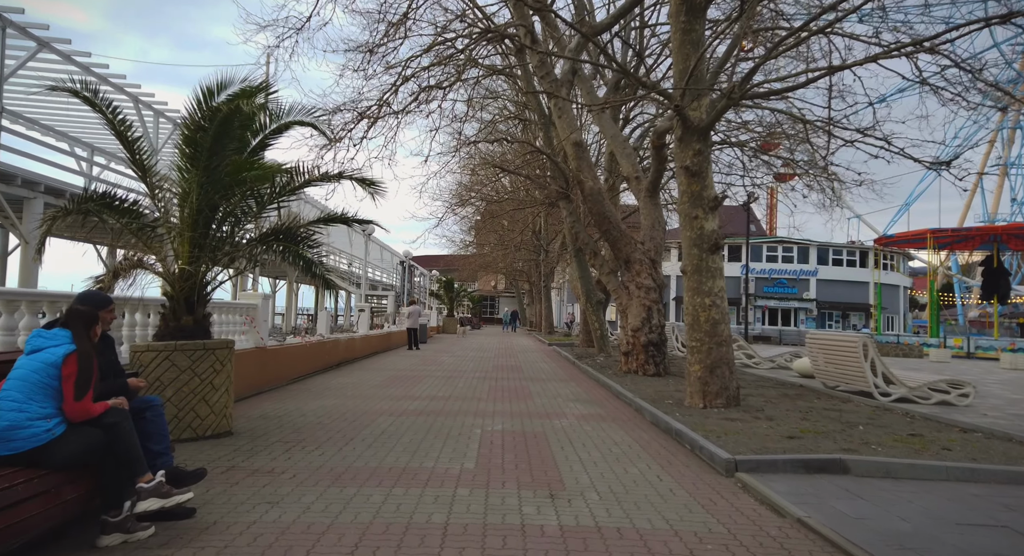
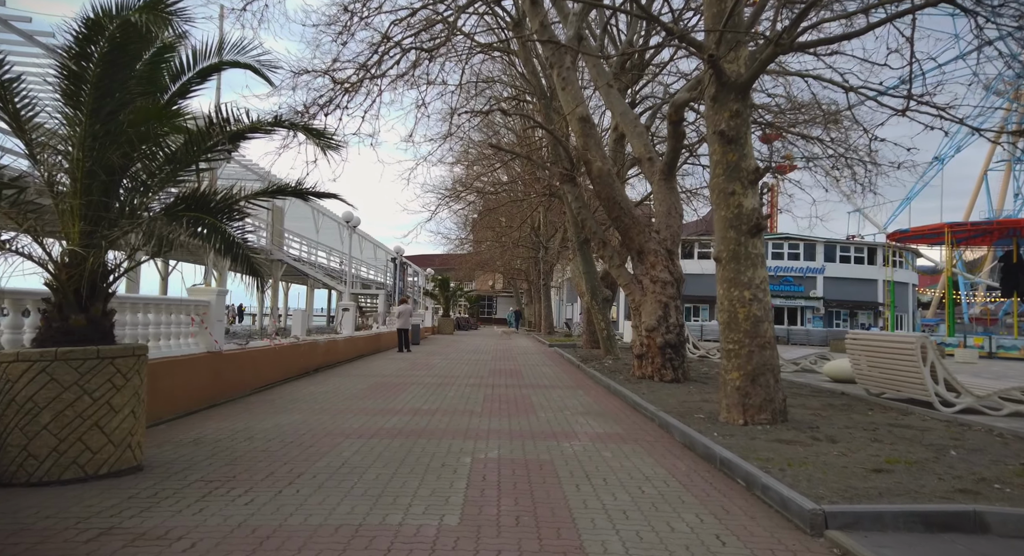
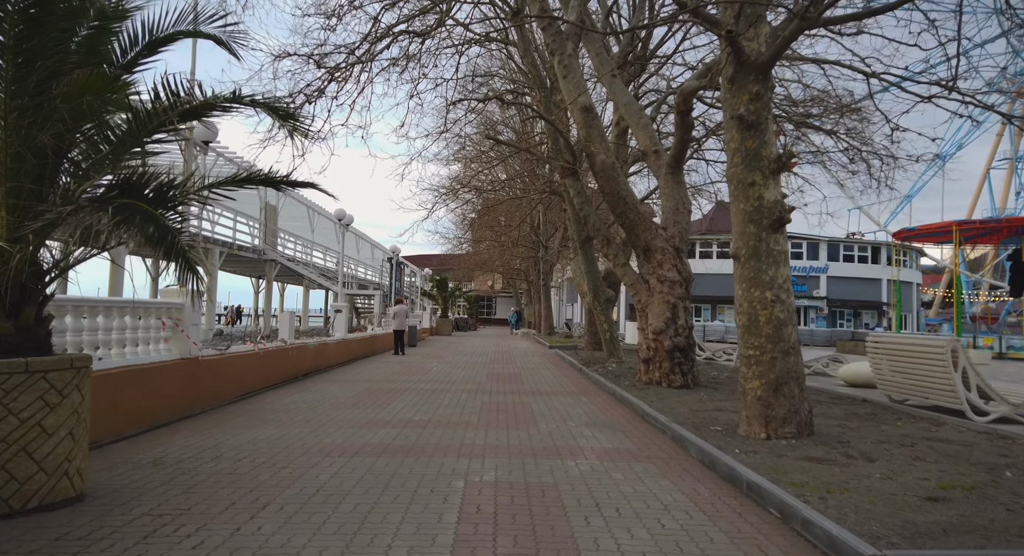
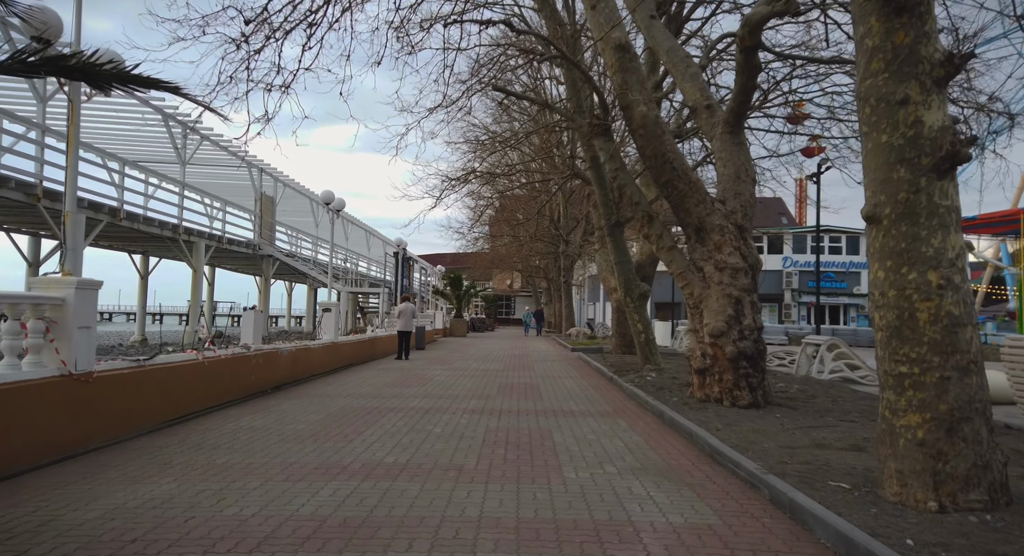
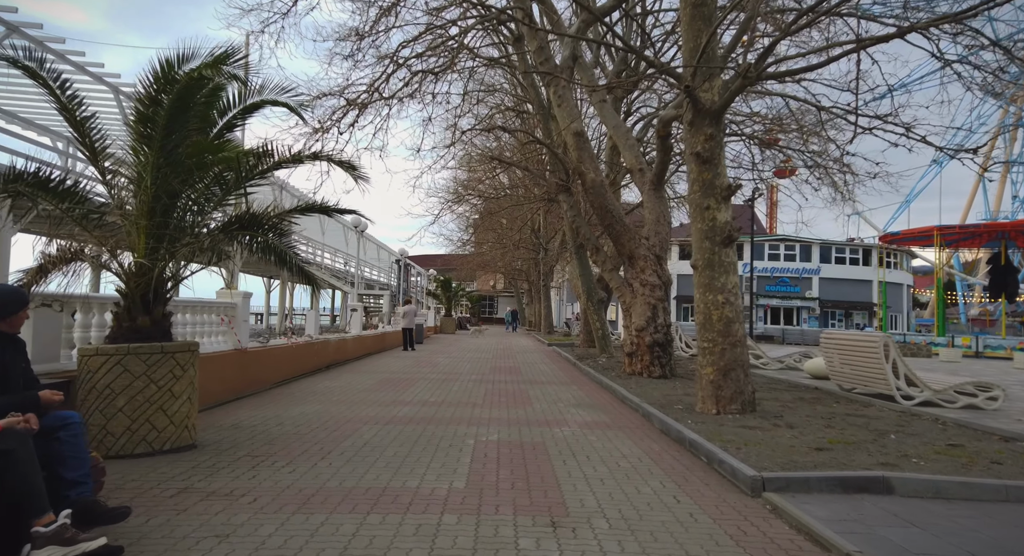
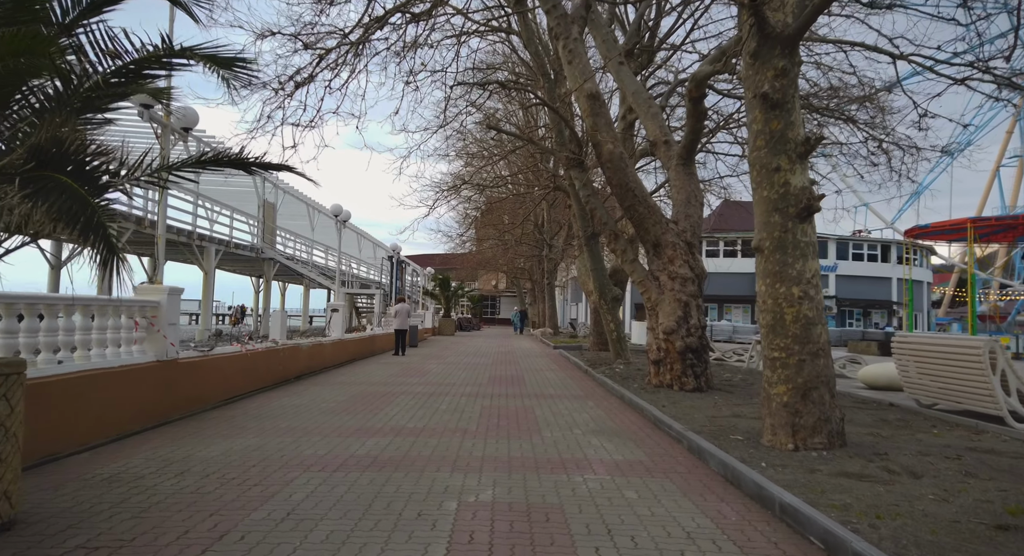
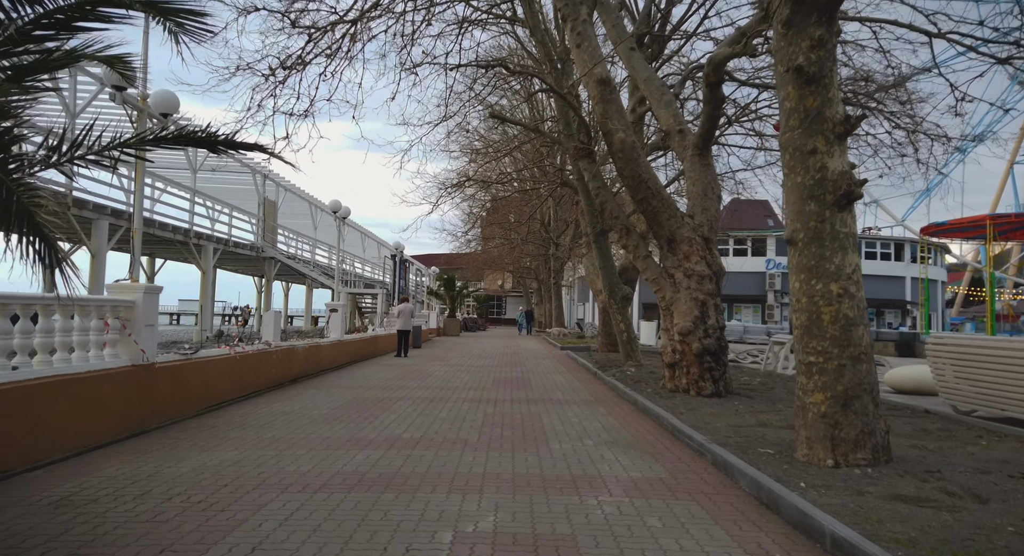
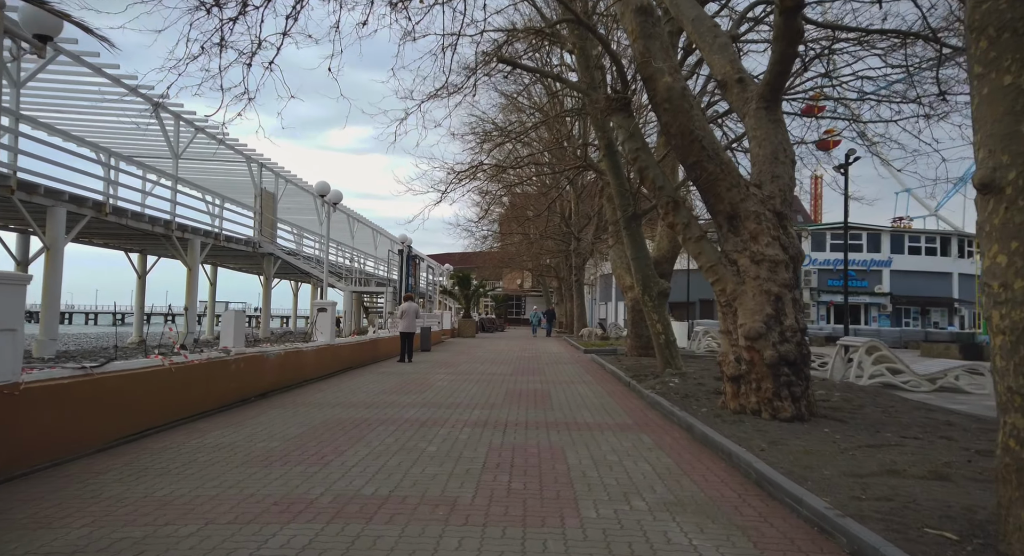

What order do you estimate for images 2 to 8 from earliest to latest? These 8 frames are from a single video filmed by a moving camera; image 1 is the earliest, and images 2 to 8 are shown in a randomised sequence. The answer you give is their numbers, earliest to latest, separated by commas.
5, 2, 3, 6, 7, 4, 8
